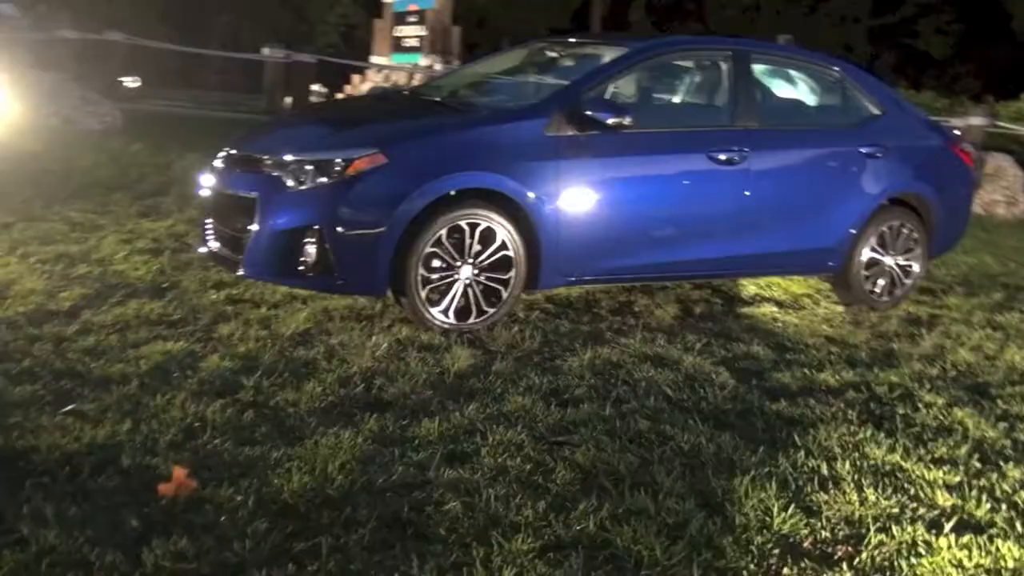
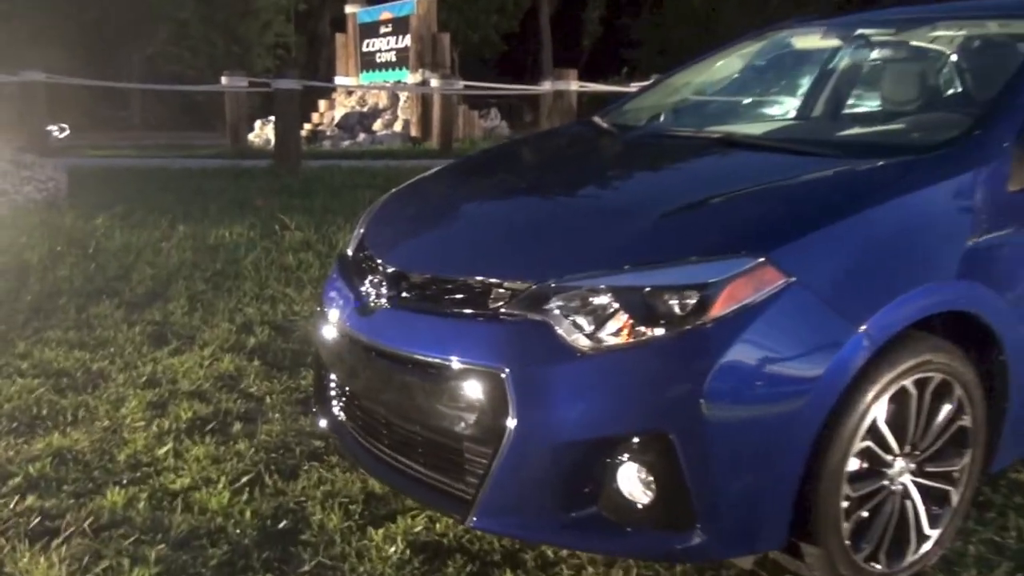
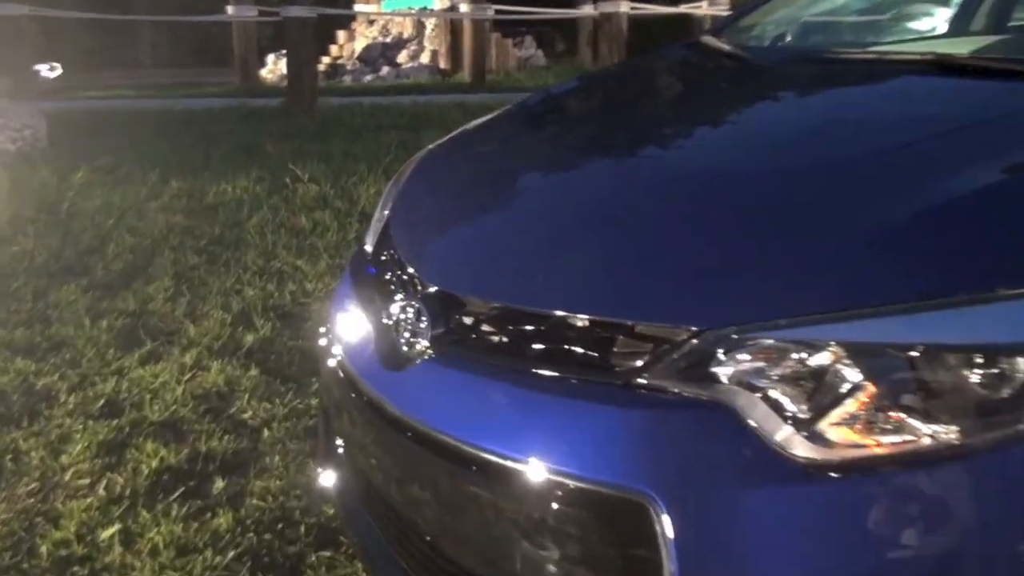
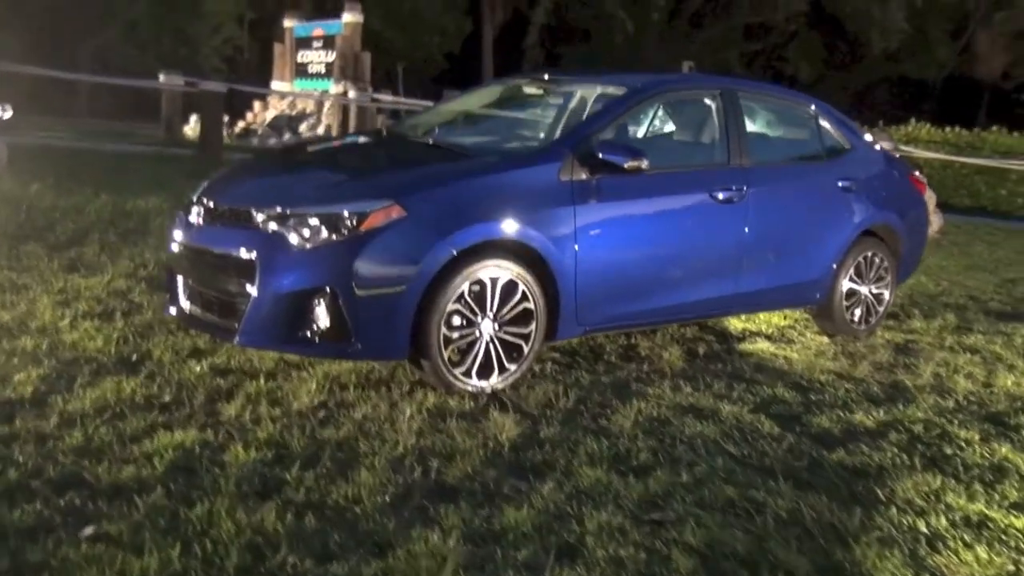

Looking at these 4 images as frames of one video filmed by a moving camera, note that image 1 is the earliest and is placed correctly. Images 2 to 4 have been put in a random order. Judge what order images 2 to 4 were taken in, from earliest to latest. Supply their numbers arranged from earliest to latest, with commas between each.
4, 2, 3
